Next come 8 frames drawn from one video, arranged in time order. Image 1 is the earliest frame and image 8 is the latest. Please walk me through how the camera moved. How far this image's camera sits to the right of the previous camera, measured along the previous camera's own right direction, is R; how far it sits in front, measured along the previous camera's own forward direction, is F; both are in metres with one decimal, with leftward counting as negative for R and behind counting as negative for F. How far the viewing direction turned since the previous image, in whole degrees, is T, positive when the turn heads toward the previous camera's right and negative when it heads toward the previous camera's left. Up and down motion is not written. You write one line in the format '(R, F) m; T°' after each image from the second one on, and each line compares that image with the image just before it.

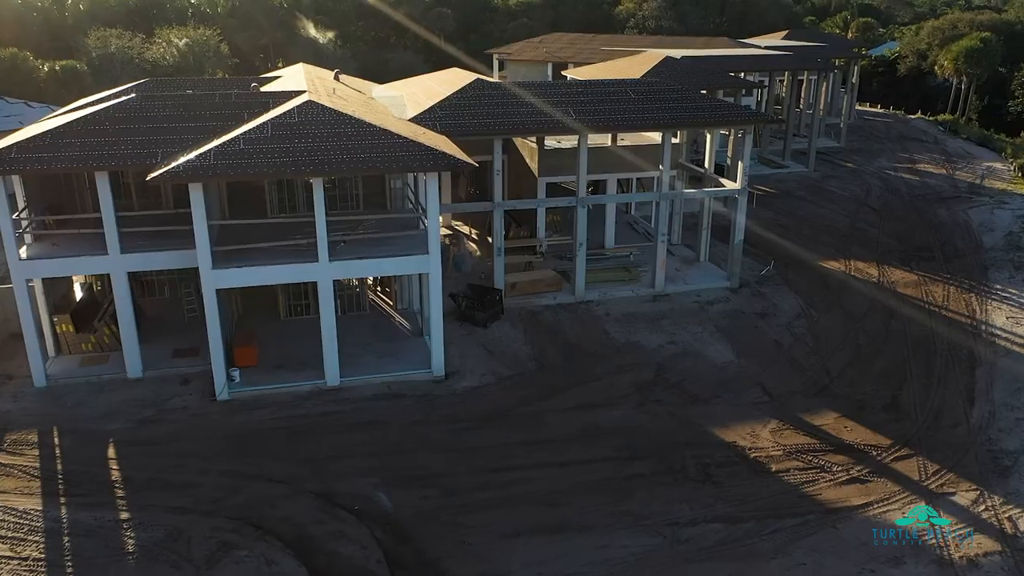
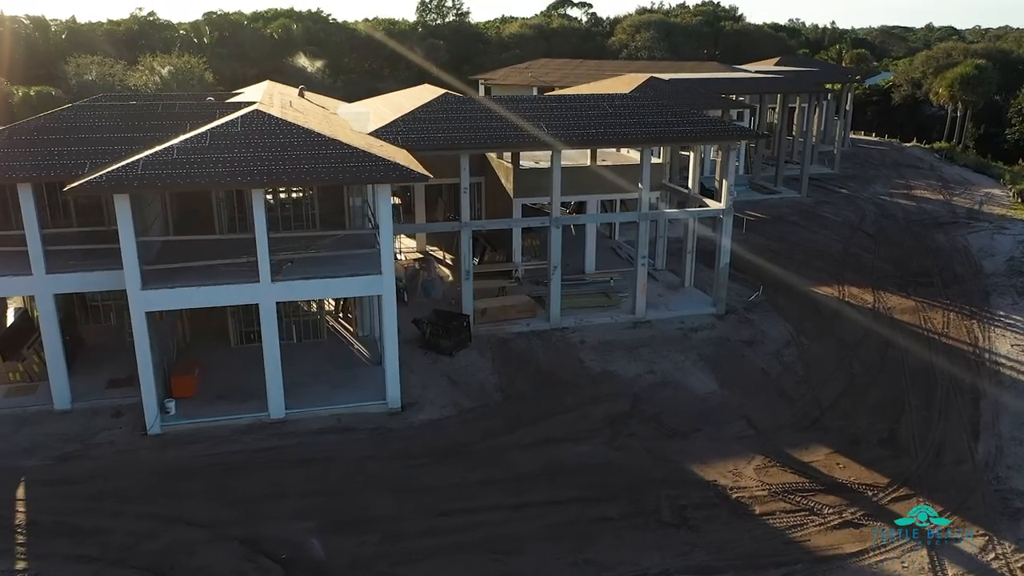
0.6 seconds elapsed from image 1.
(+0.8, +1.4) m; 0°
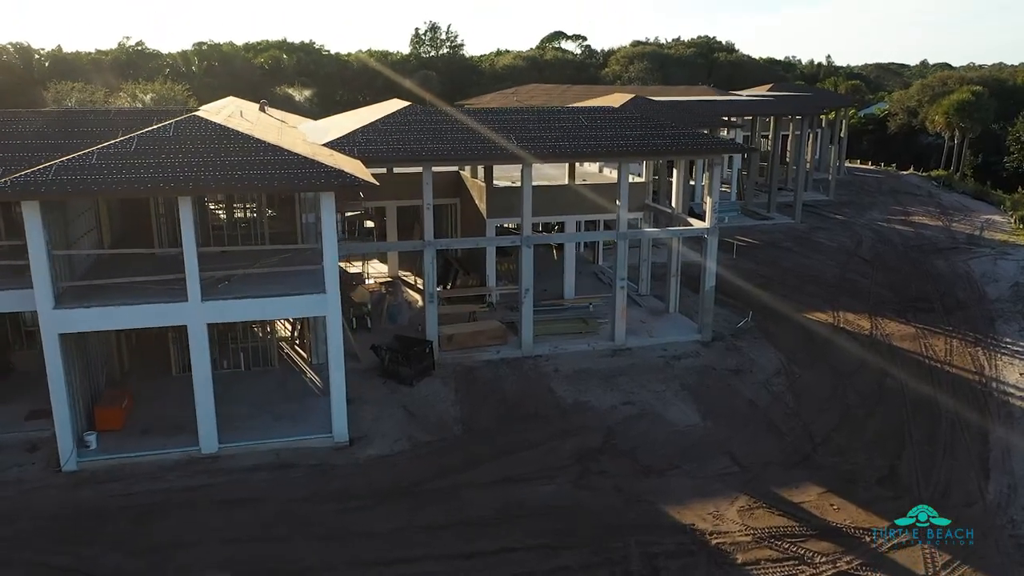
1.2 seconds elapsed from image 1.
(+0.8, +1.5) m; 0°
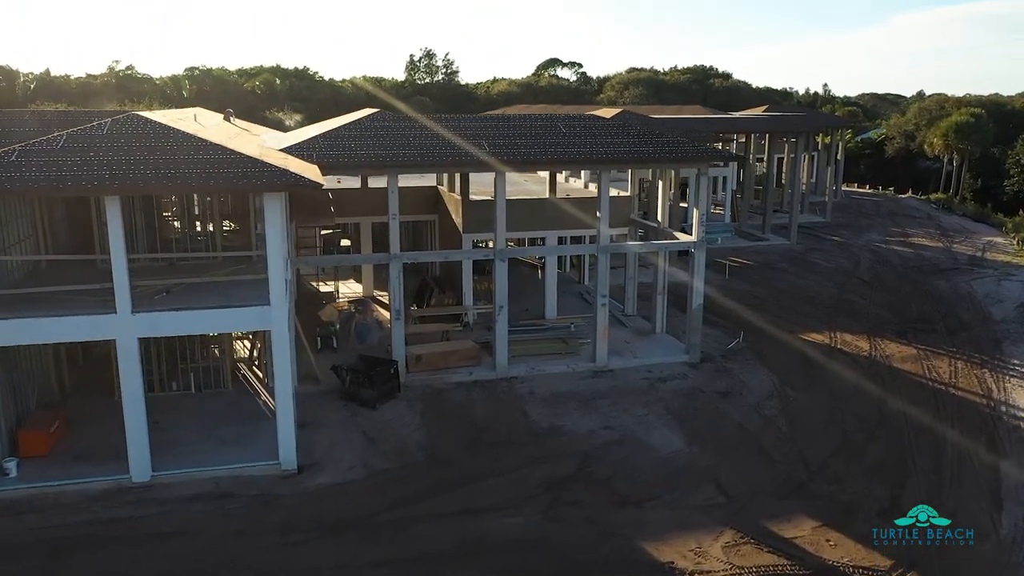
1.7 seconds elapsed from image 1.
(+0.6, +1.2) m; 0°
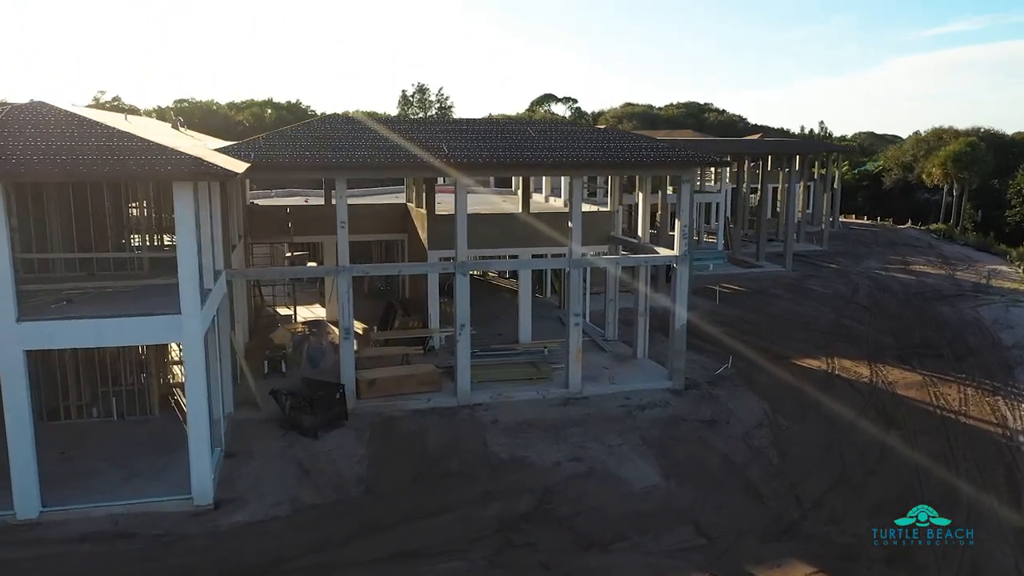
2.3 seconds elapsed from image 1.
(+0.8, +1.6) m; 0°
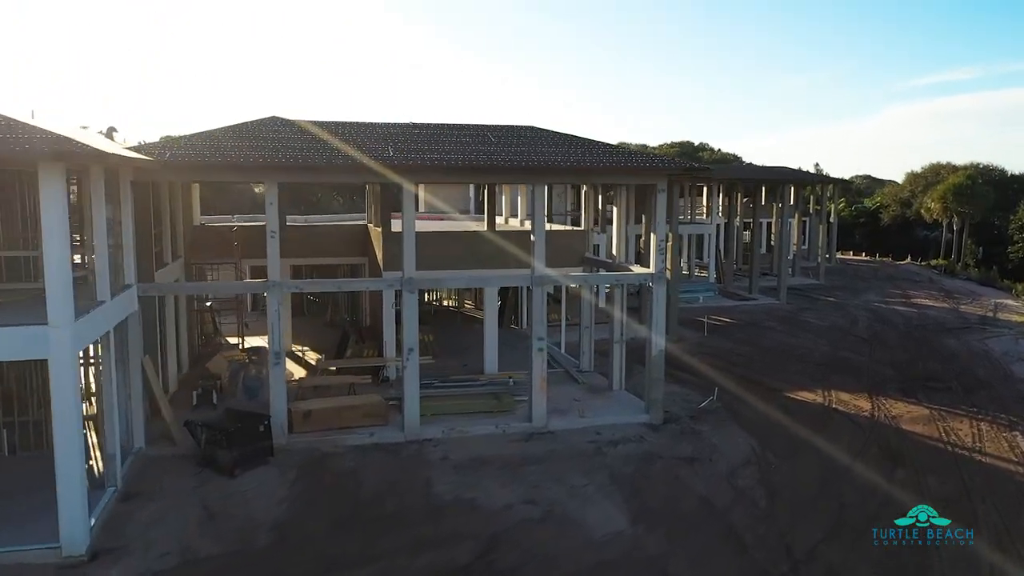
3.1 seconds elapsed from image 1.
(+0.8, +1.8) m; 0°
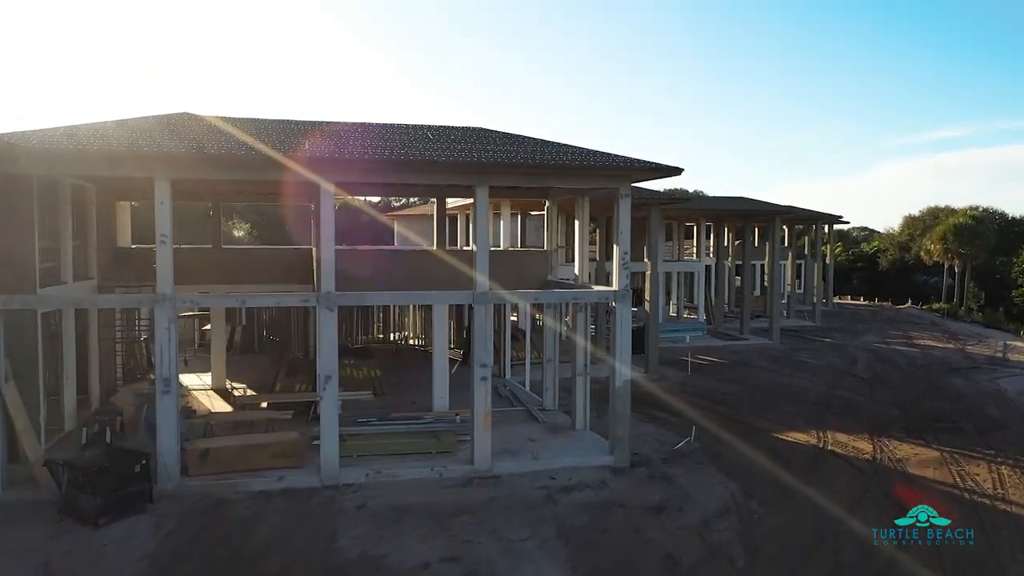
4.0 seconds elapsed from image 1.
(+1.0, +2.1) m; 0°
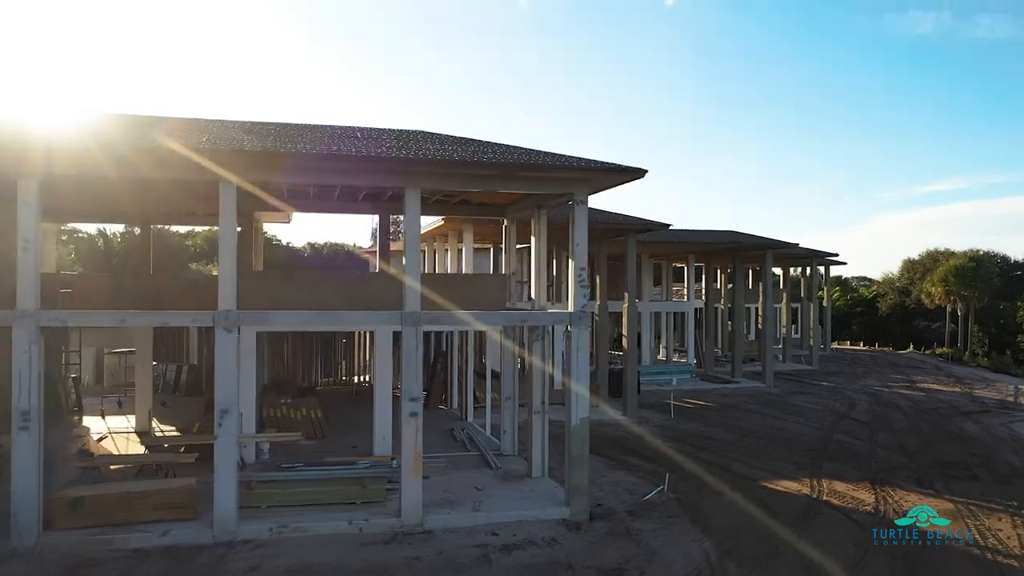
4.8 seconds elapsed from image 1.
(+0.9, +1.8) m; 0°
